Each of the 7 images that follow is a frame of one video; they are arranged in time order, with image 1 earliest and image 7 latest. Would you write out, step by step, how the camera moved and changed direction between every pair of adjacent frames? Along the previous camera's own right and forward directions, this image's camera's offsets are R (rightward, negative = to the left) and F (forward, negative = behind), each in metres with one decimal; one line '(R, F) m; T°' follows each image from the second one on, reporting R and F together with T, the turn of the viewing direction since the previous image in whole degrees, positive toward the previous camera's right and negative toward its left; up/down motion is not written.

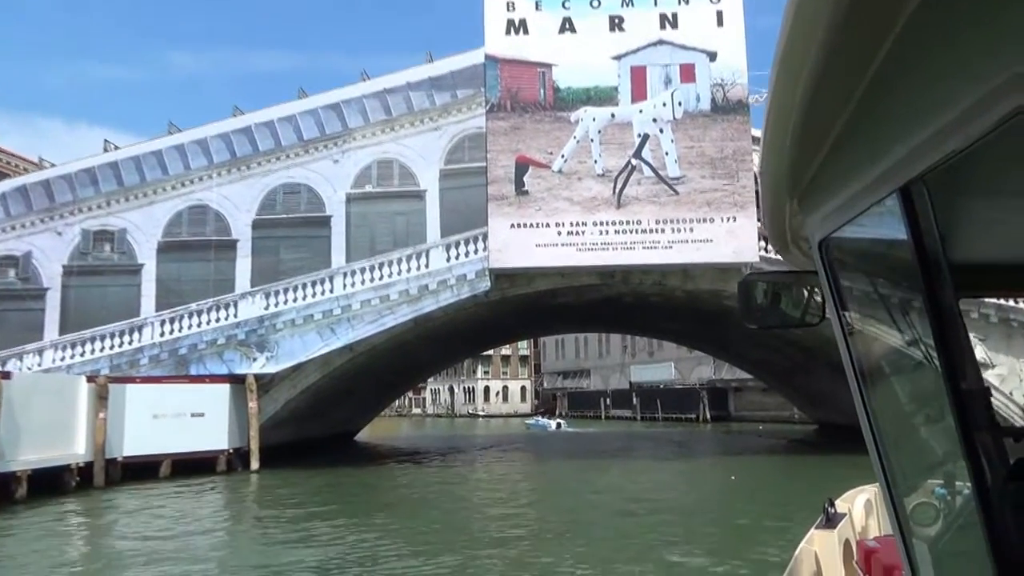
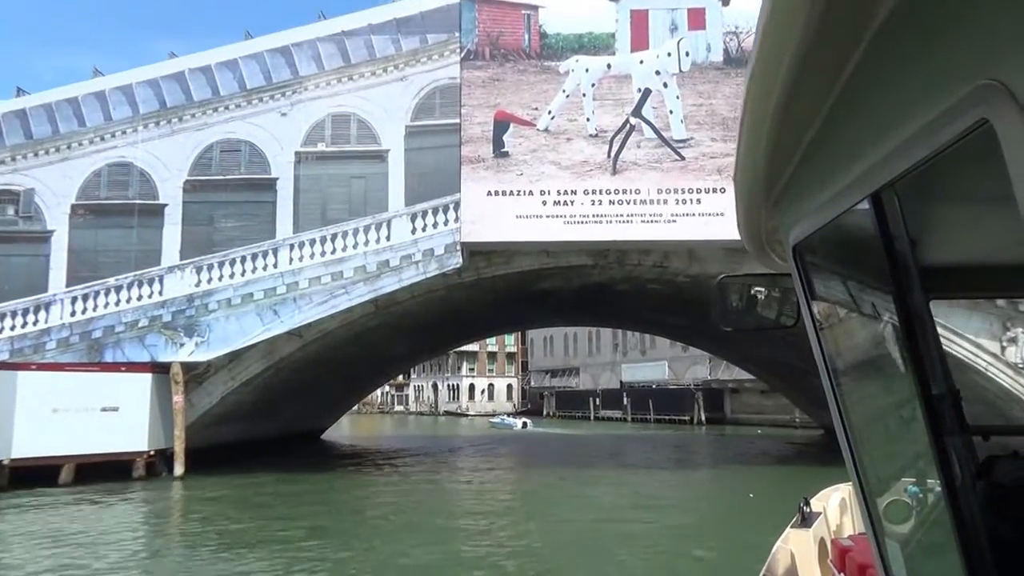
(+0.4, +3.7) m; +1°
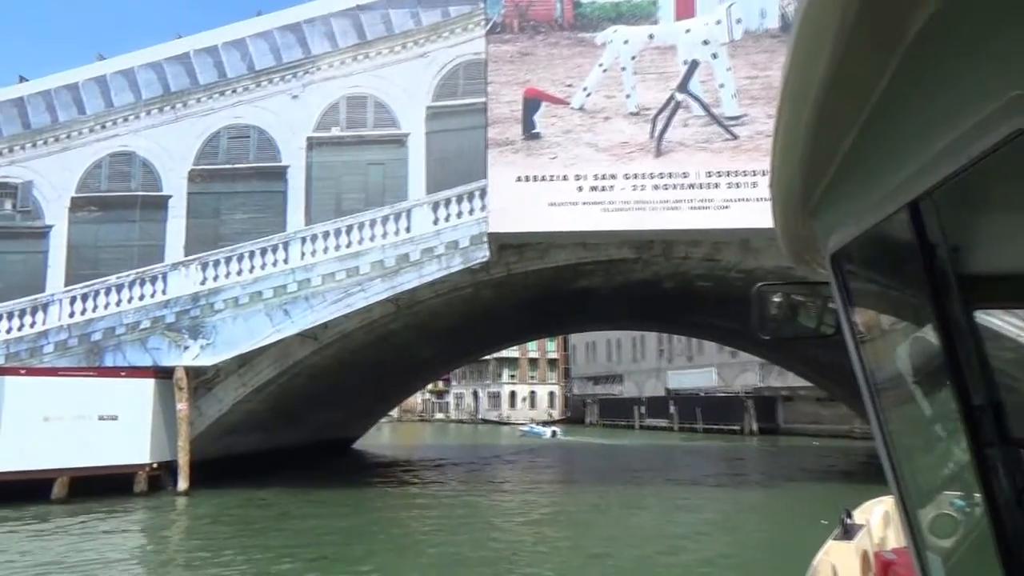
(+0.3, +2.1) m; -3°
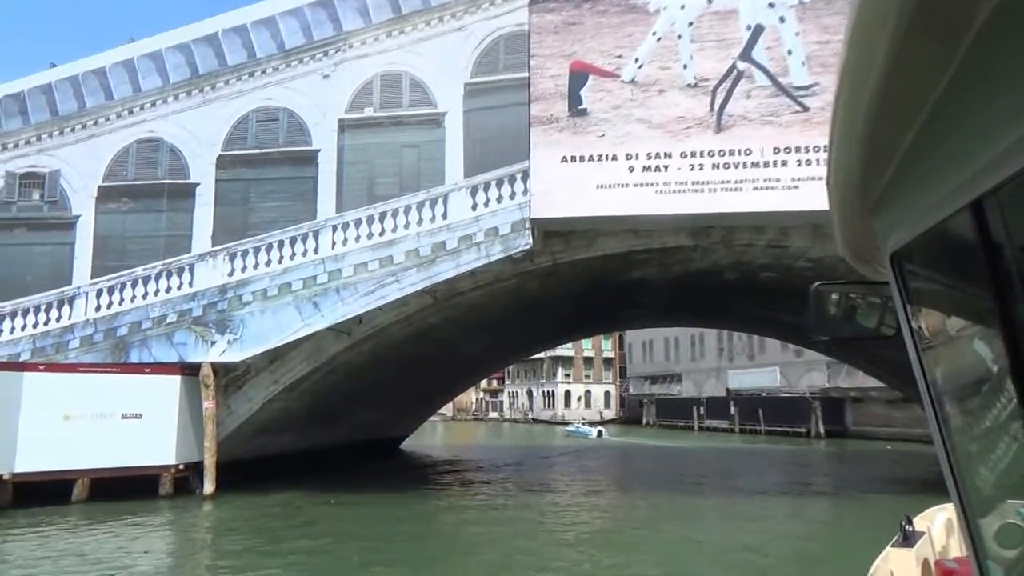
(+0.3, +1.5) m; -4°
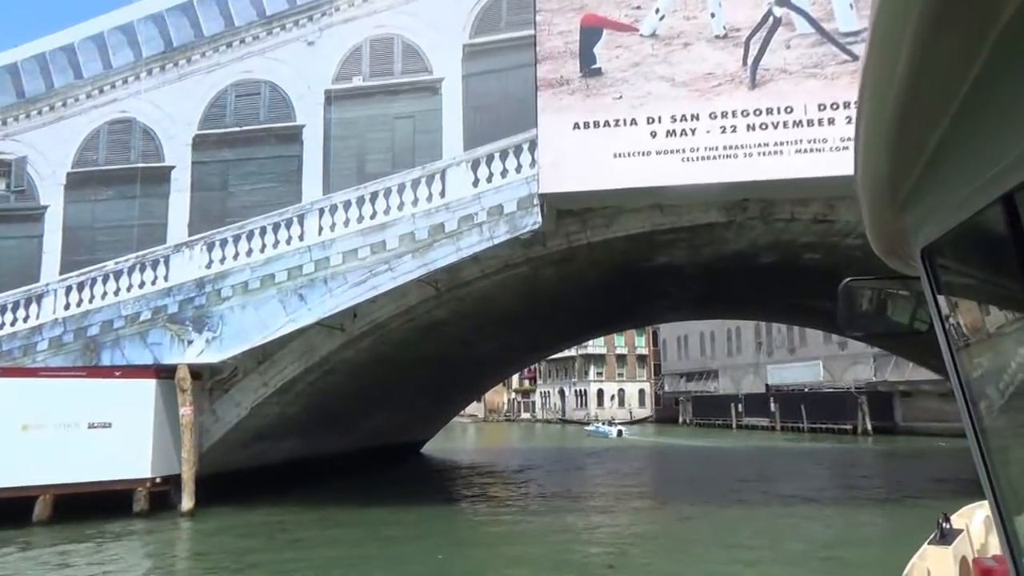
(+0.5, +2.1) m; -2°
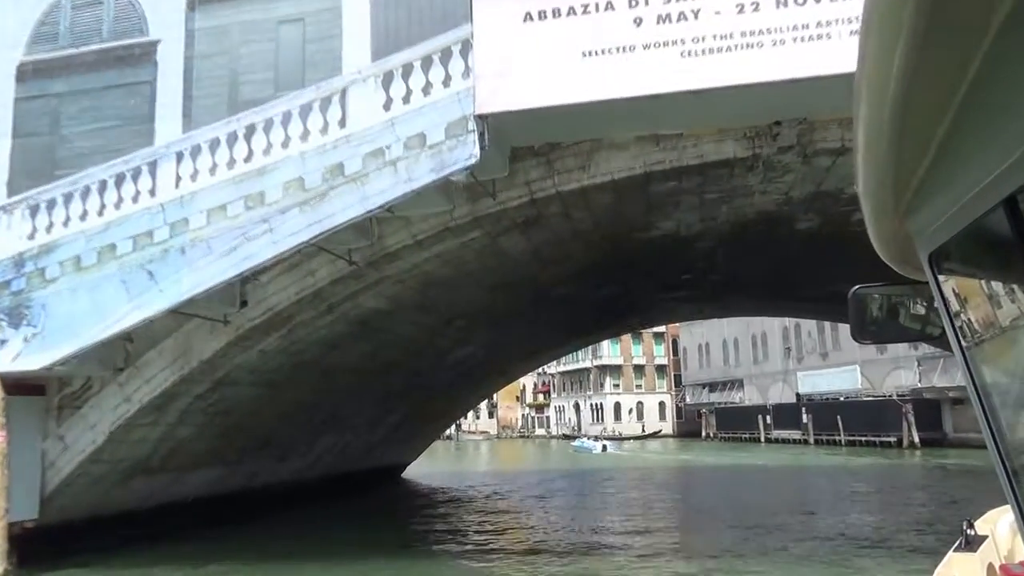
(+1.2, +4.8) m; -1°
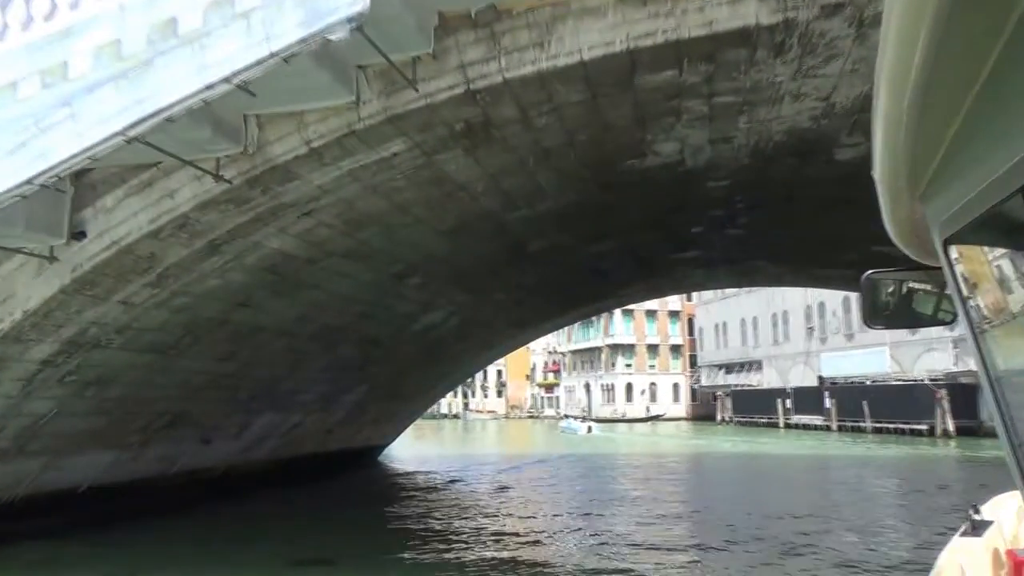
(+1.0, +3.6) m; -1°
